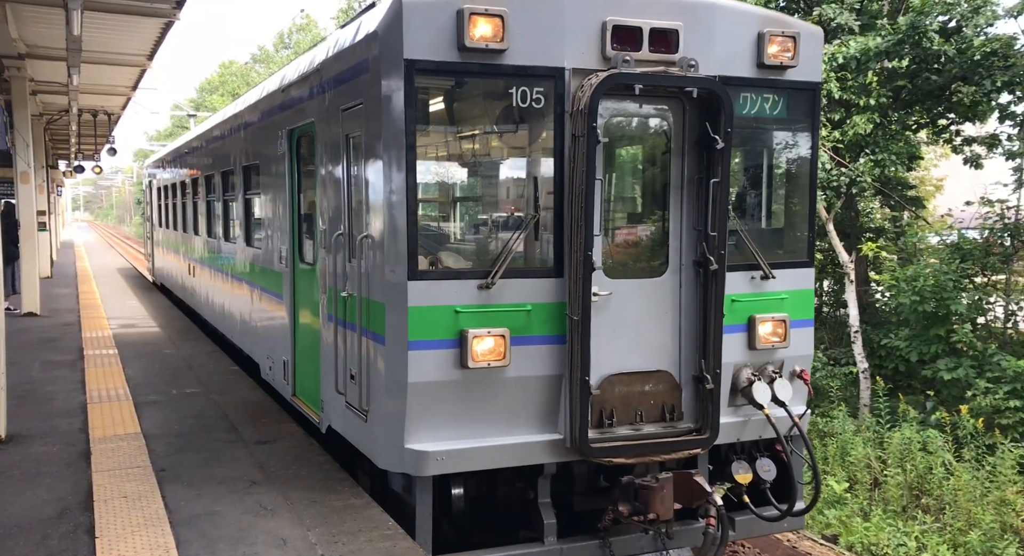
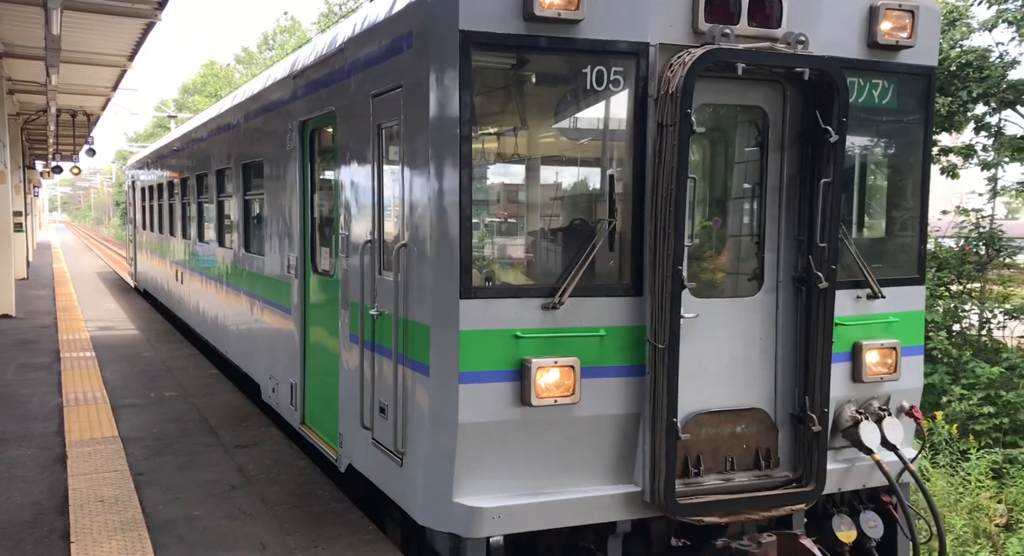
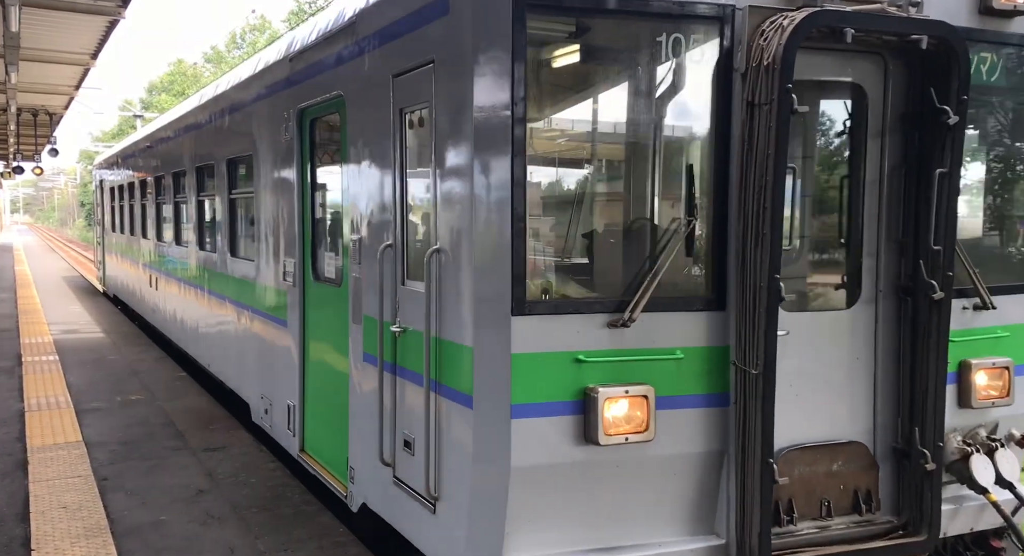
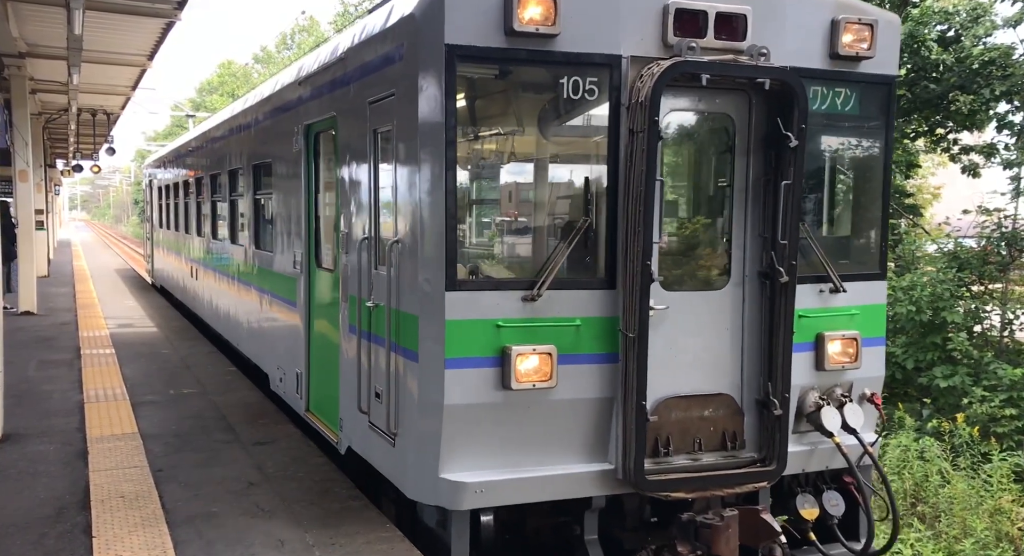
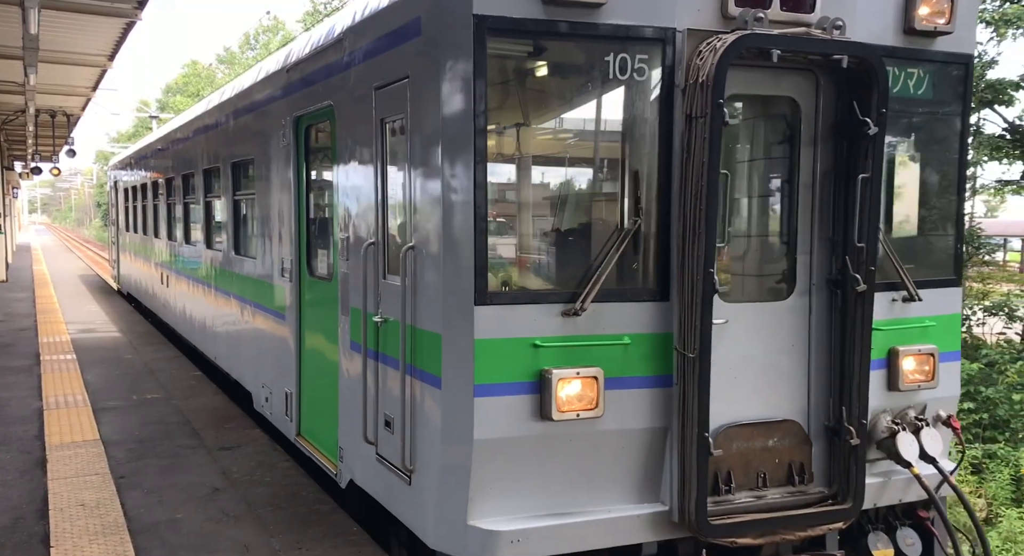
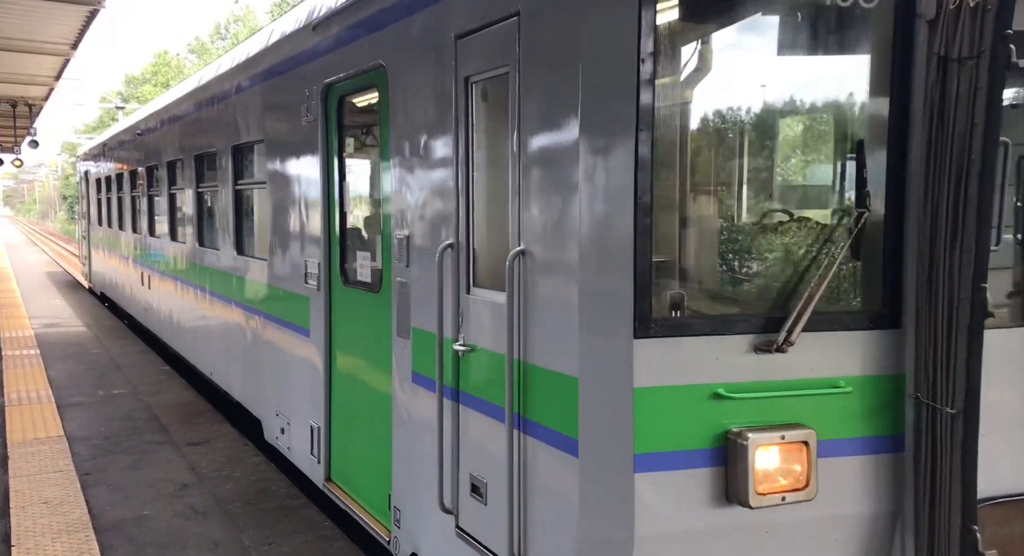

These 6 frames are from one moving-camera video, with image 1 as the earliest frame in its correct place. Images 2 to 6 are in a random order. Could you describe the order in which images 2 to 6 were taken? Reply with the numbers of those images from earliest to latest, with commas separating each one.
4, 2, 5, 3, 6
